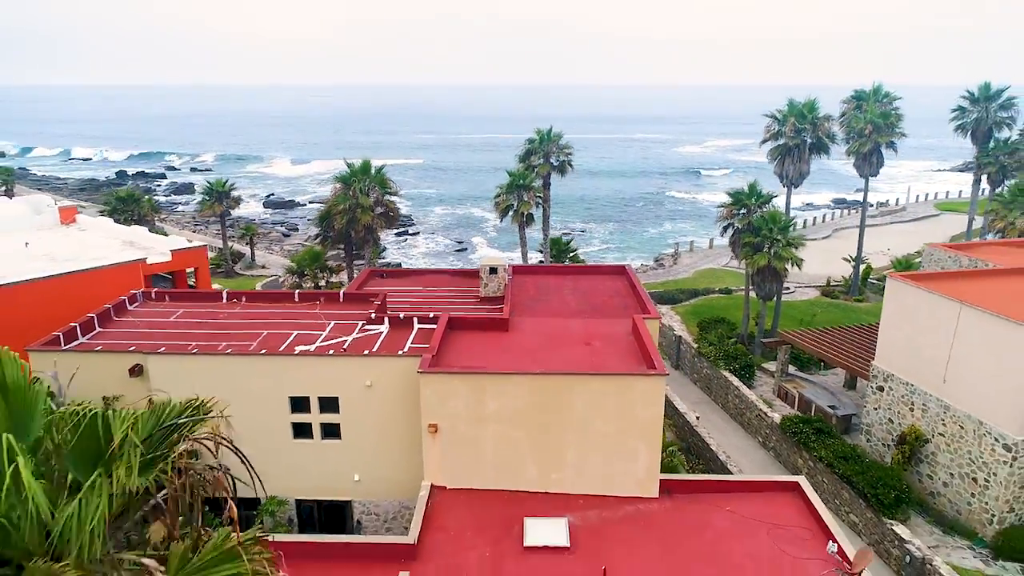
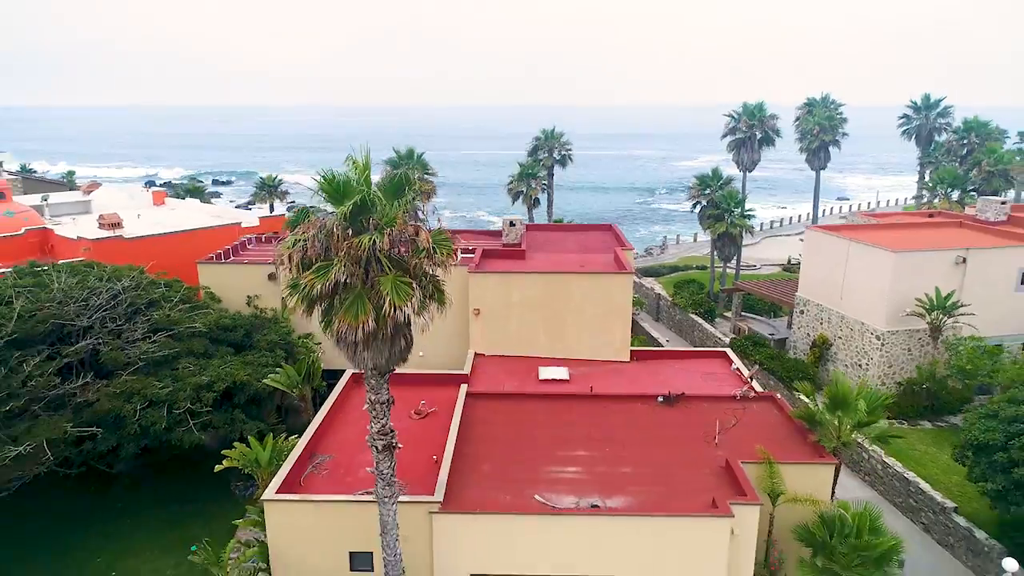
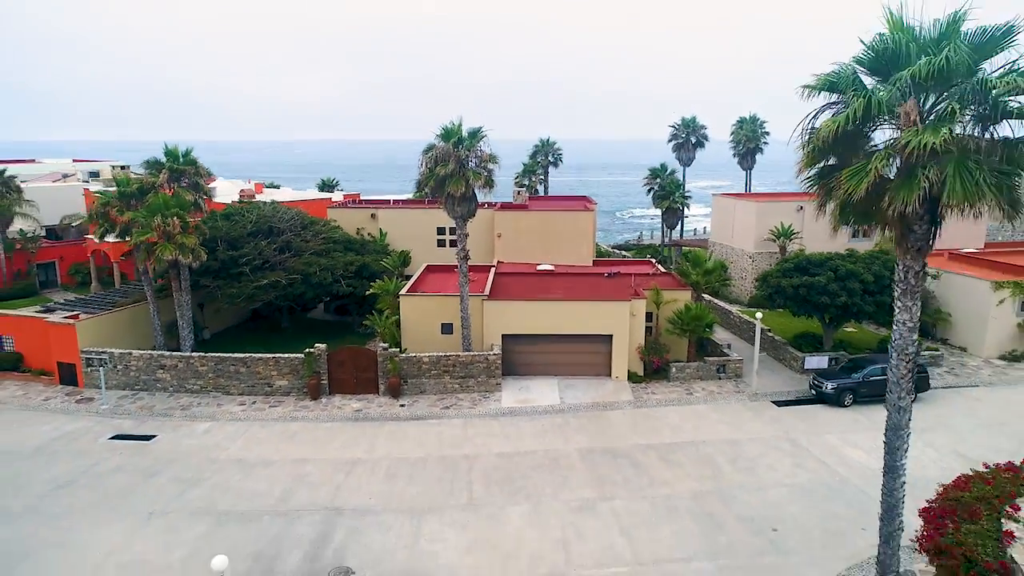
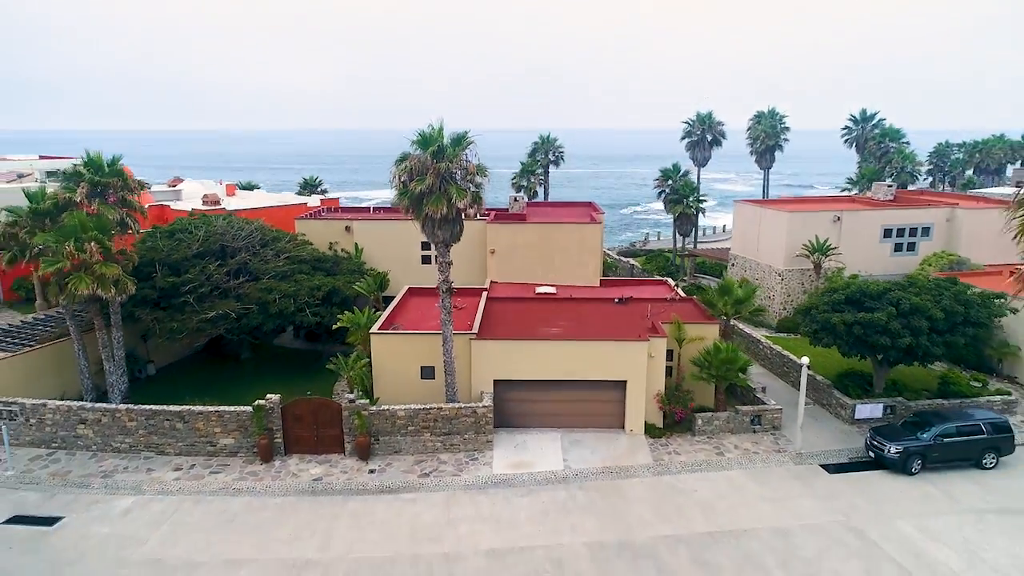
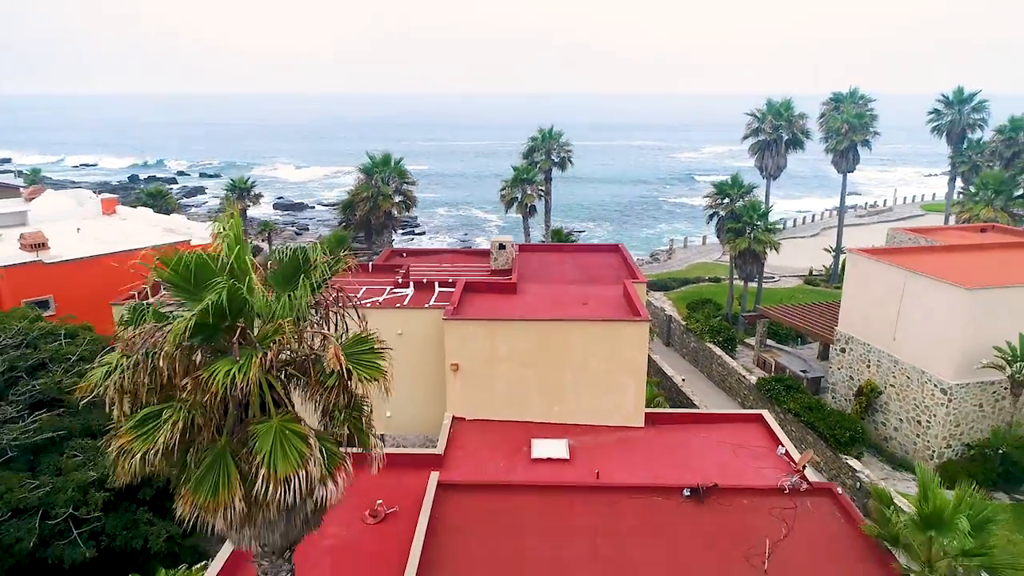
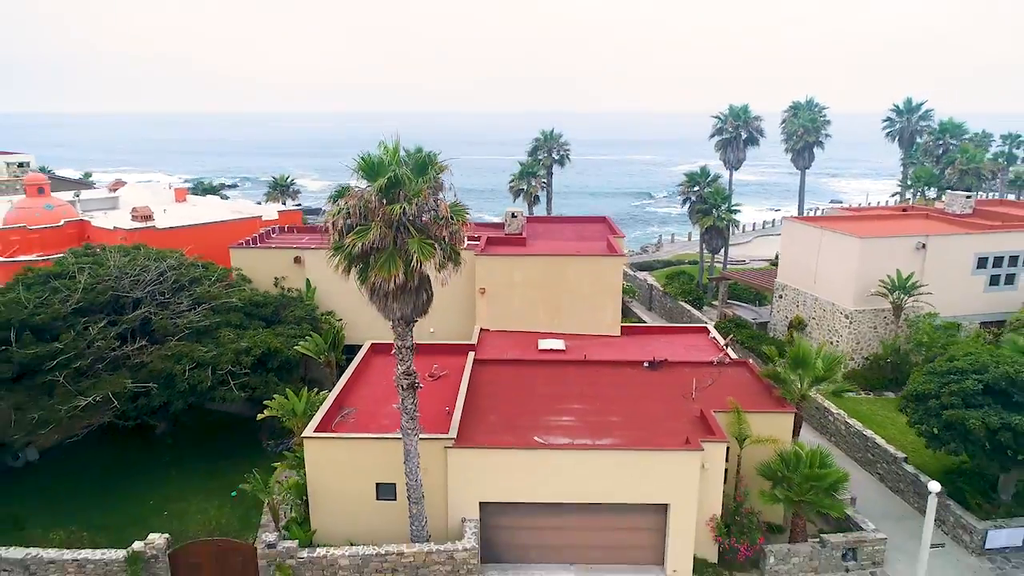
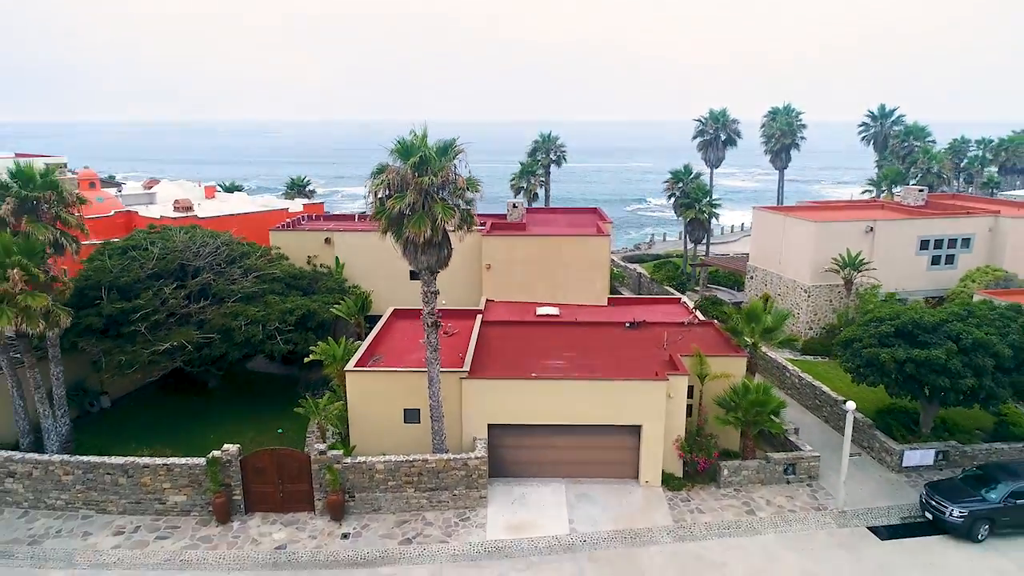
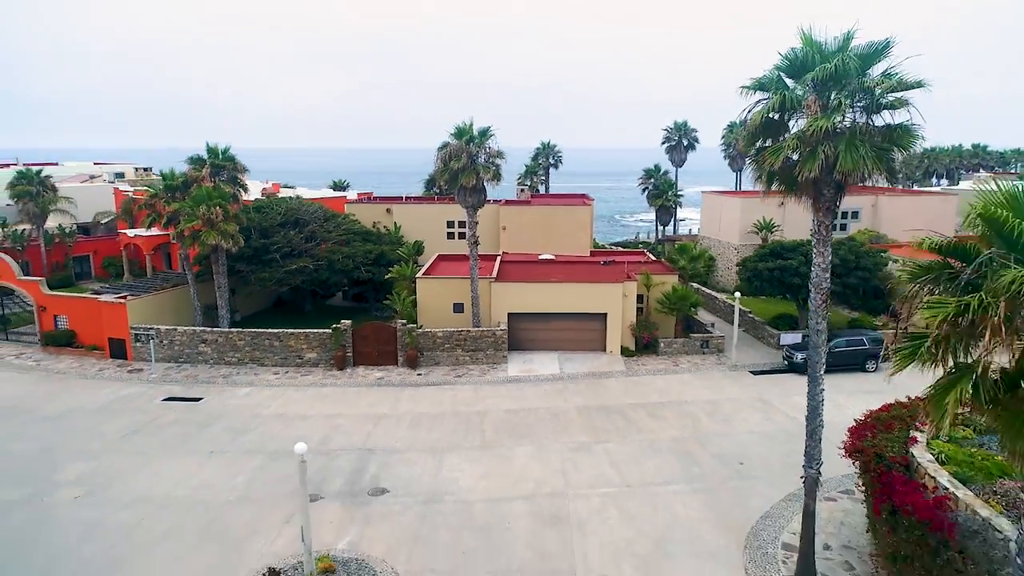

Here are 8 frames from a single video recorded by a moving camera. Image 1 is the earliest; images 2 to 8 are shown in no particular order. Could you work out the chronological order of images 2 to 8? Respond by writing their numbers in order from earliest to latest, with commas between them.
5, 2, 6, 7, 4, 3, 8
